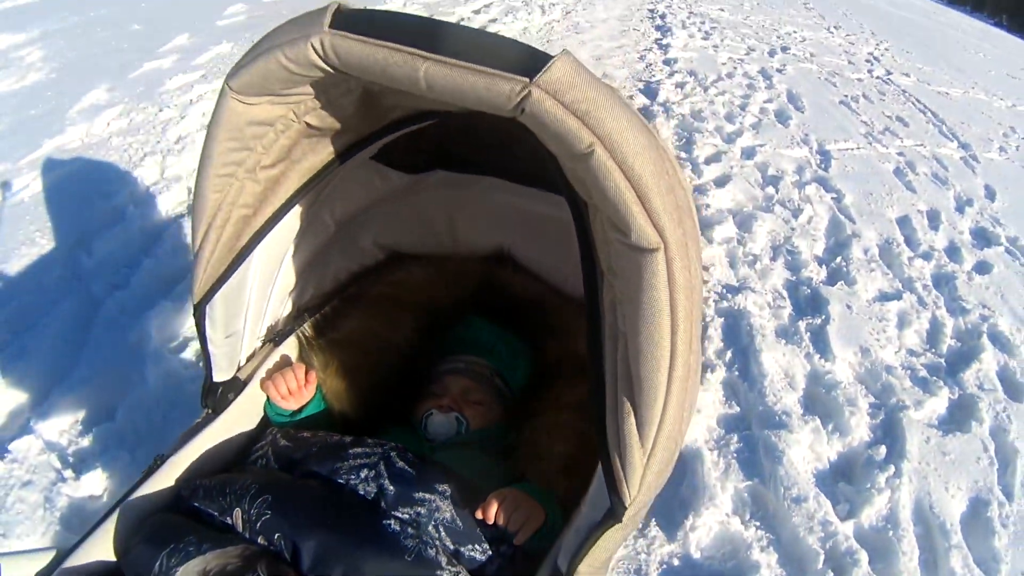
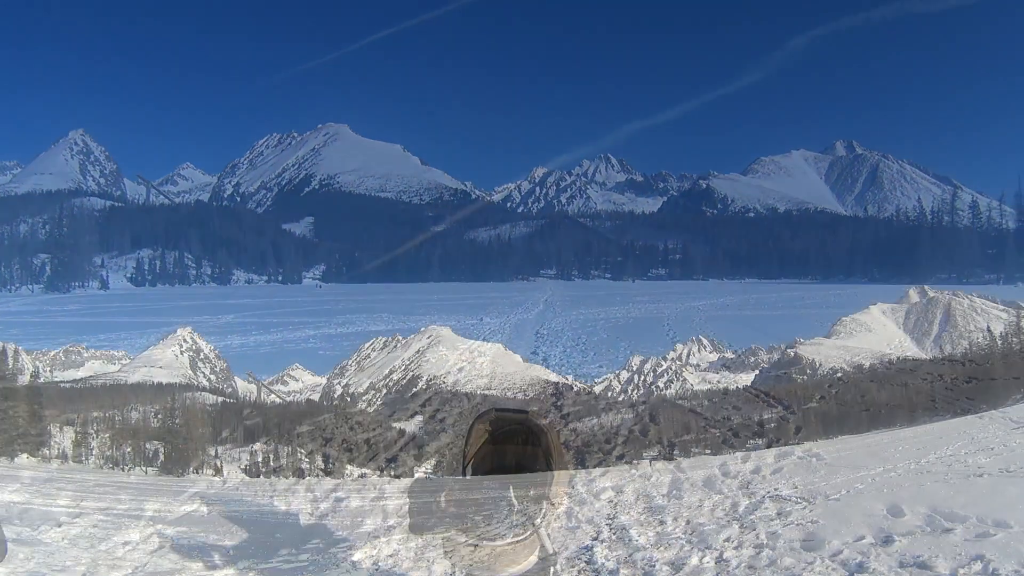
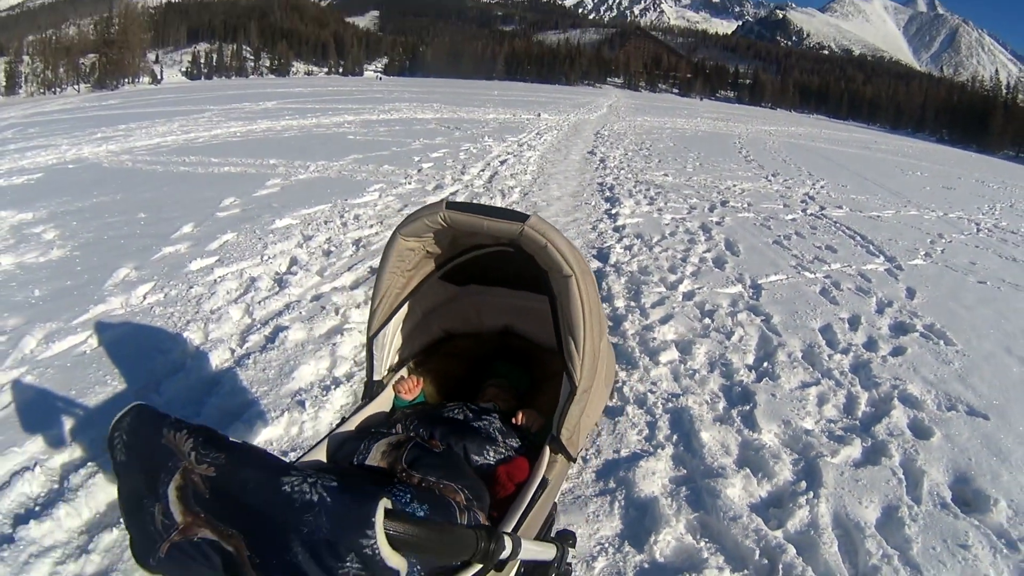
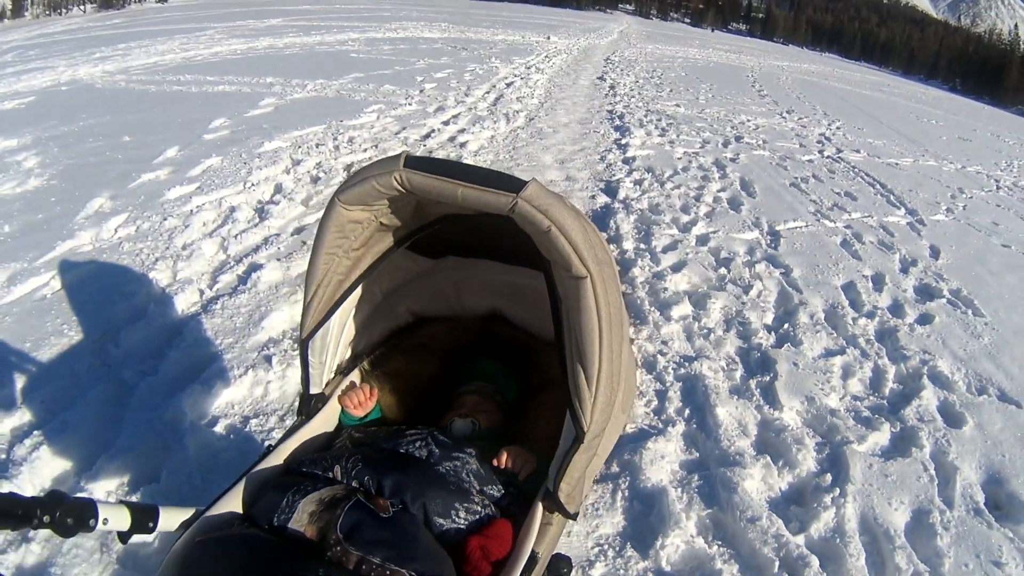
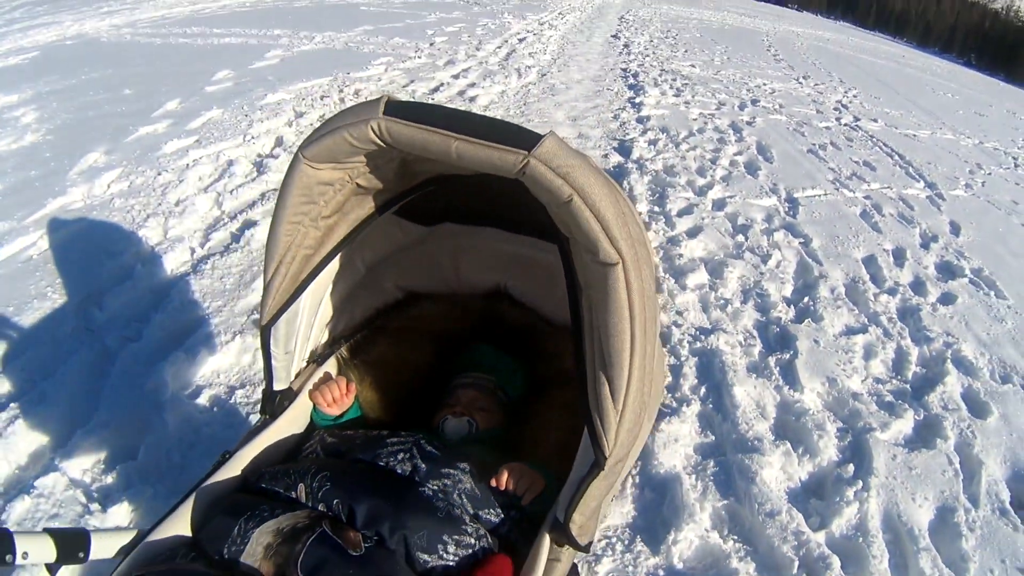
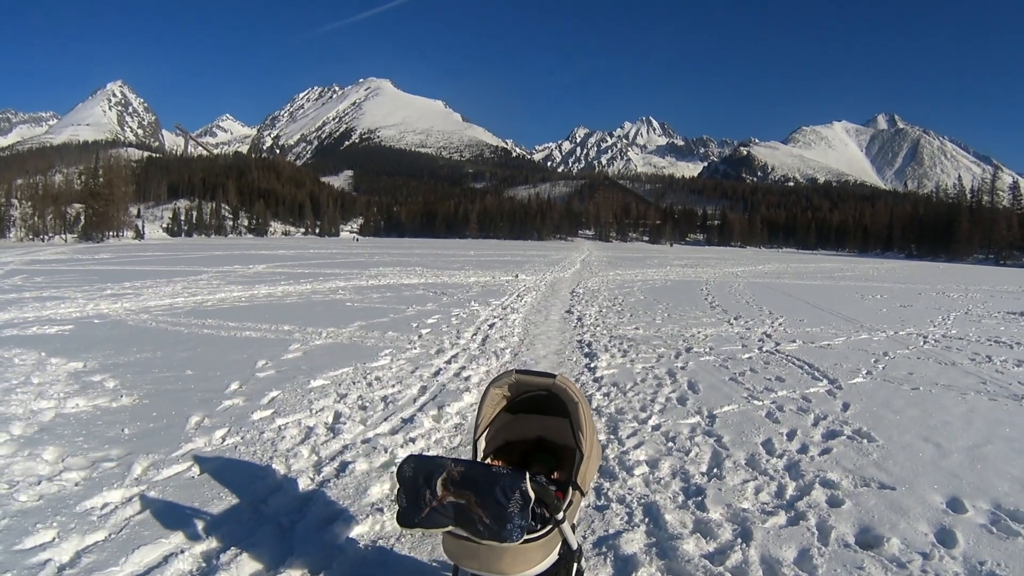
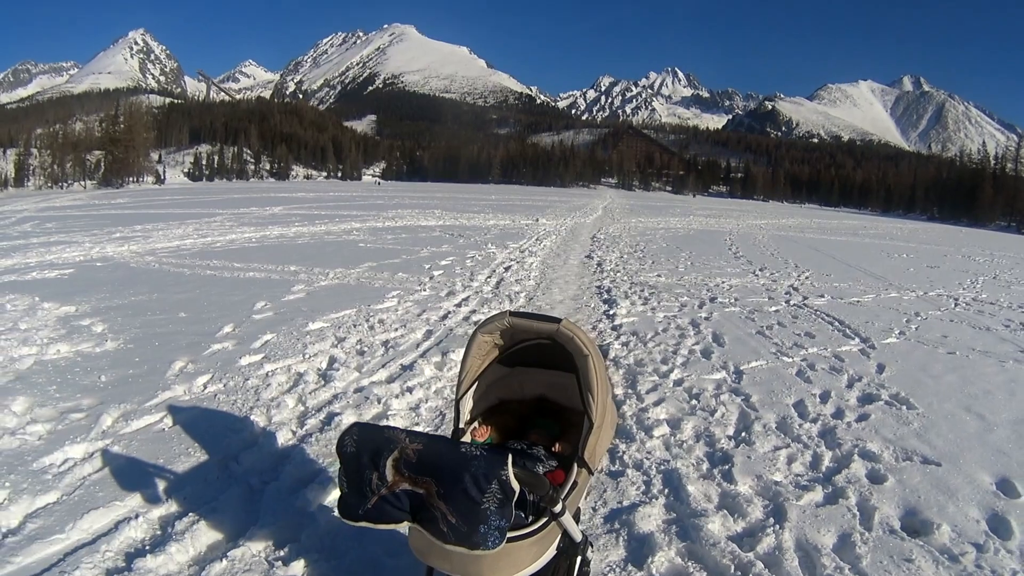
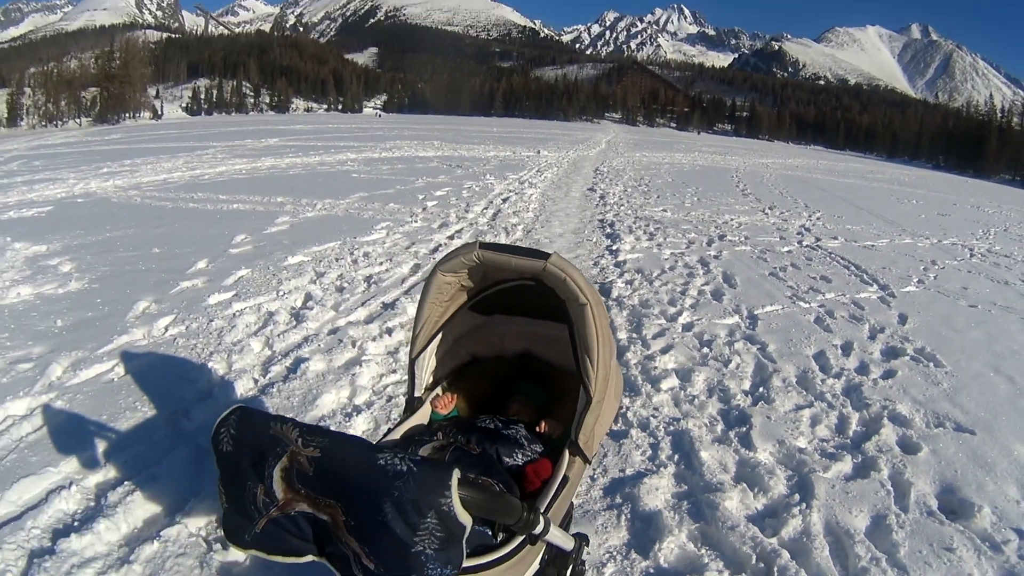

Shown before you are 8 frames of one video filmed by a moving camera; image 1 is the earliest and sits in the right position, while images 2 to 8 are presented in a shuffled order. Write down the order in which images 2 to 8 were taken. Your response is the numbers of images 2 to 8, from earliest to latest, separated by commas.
5, 4, 3, 8, 7, 6, 2
